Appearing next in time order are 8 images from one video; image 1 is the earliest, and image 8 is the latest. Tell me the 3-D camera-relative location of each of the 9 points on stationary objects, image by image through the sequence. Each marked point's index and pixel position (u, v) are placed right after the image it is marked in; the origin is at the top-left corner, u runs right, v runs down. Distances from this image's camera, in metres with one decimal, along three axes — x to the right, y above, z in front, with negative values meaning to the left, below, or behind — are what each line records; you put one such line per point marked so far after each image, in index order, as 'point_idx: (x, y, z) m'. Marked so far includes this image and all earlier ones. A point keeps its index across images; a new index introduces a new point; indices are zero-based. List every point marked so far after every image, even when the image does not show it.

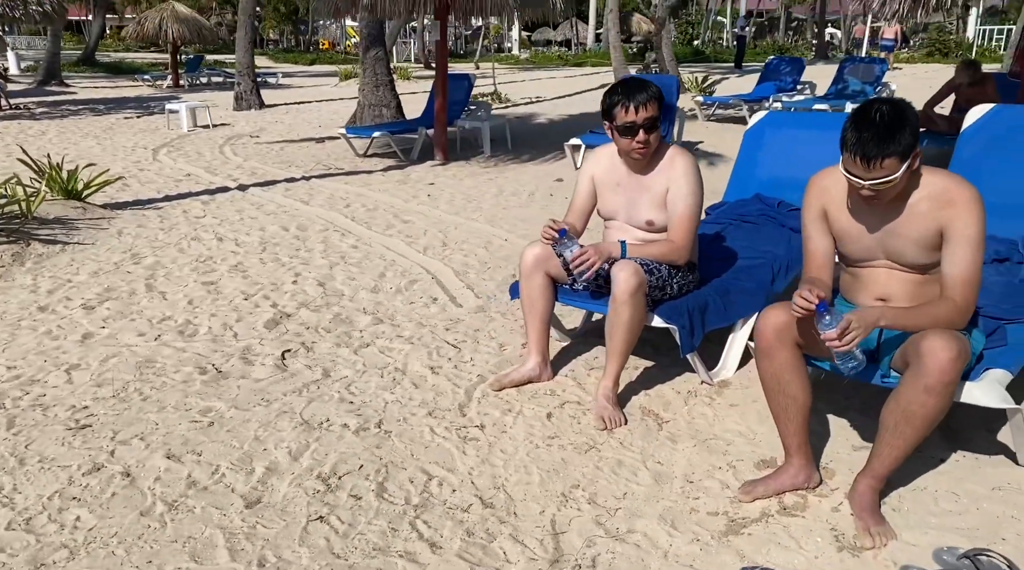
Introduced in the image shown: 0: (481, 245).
0: (-0.2, +0.3, +5.0) m
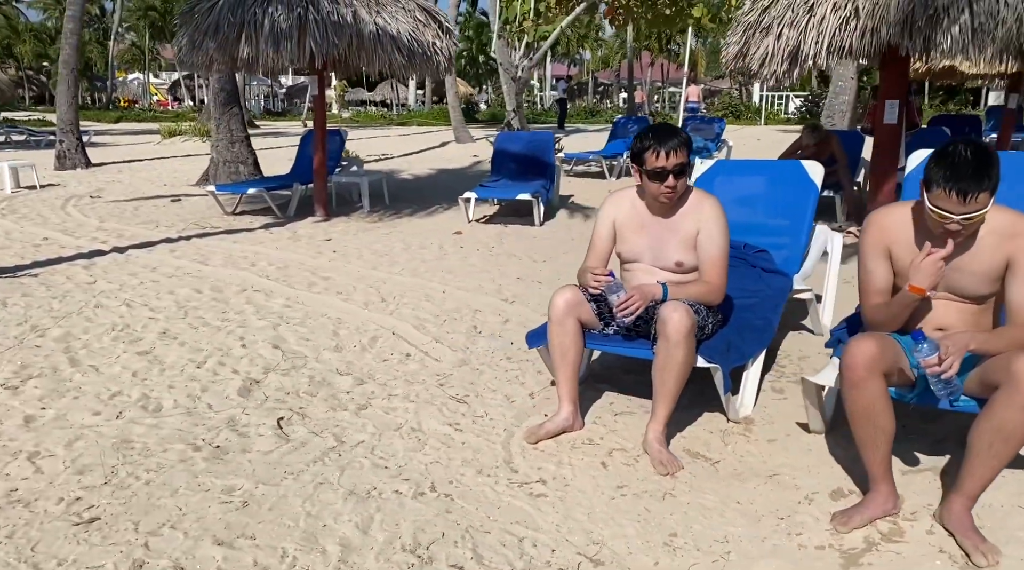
0: (-0.6, -0.1, +4.9) m
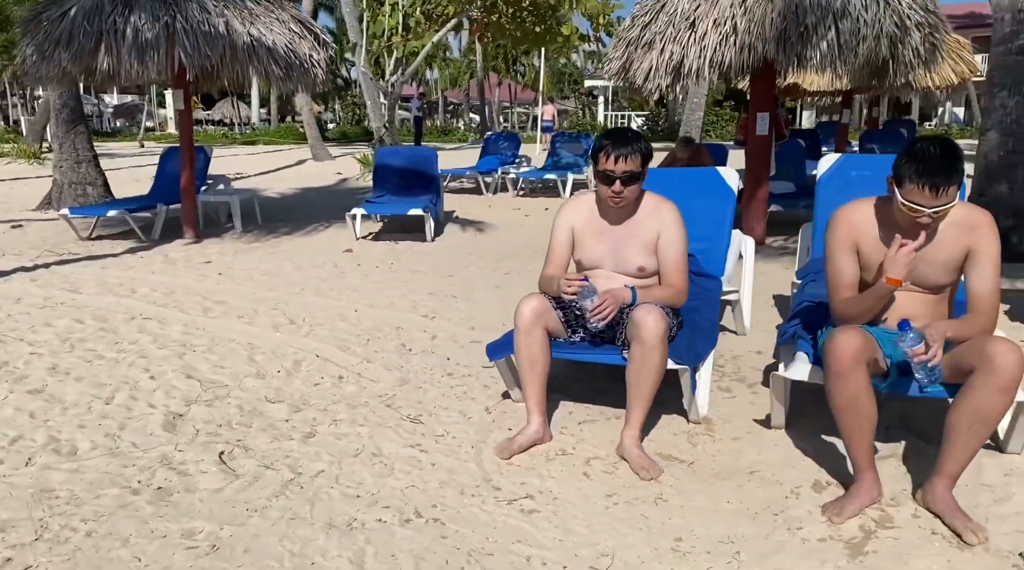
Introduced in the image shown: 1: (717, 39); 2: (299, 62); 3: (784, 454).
0: (-1.1, -0.2, +4.7) m
1: (+1.8, +2.1, +7.0) m
2: (-2.1, +2.2, +7.9) m
3: (+0.9, -0.5, +2.6) m
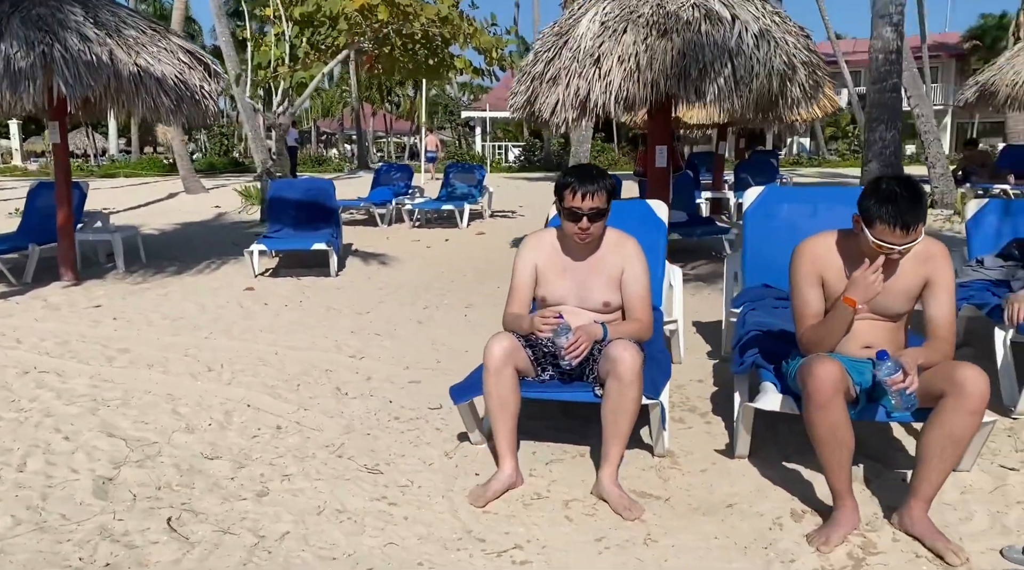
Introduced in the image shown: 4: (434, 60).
0: (-1.4, -0.4, +4.4) m
1: (+1.0, +1.9, +7.2) m
2: (-3.0, +1.8, +7.5) m
3: (+0.8, -0.7, +2.6) m
4: (-1.1, +3.2, +11.3) m
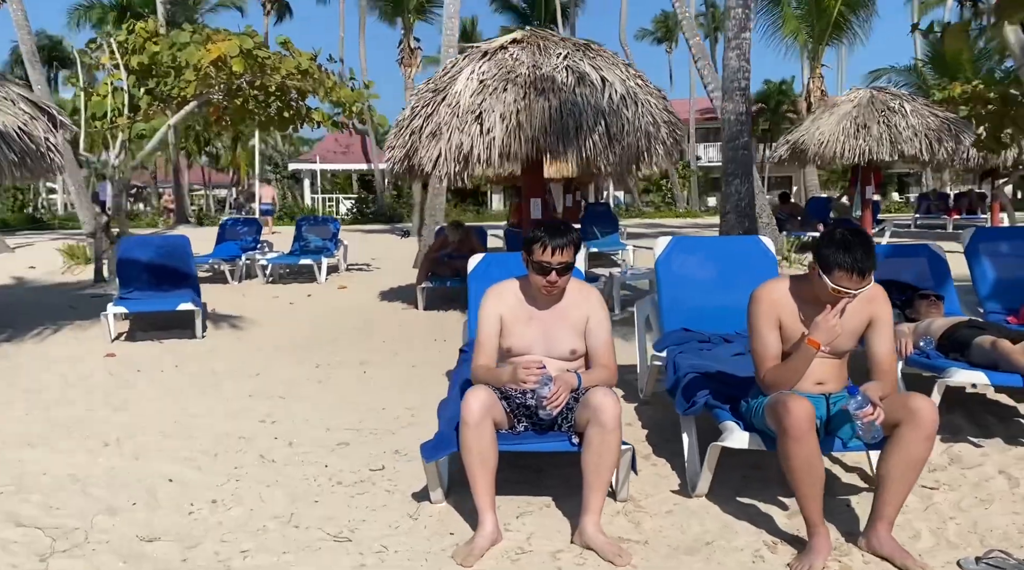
0: (-1.8, -0.8, +4.1) m
1: (-0.1, +1.4, +7.5) m
2: (-4.1, +1.2, +6.9) m
3: (+0.7, -0.8, +2.7) m
4: (-2.9, +2.4, +11.1) m
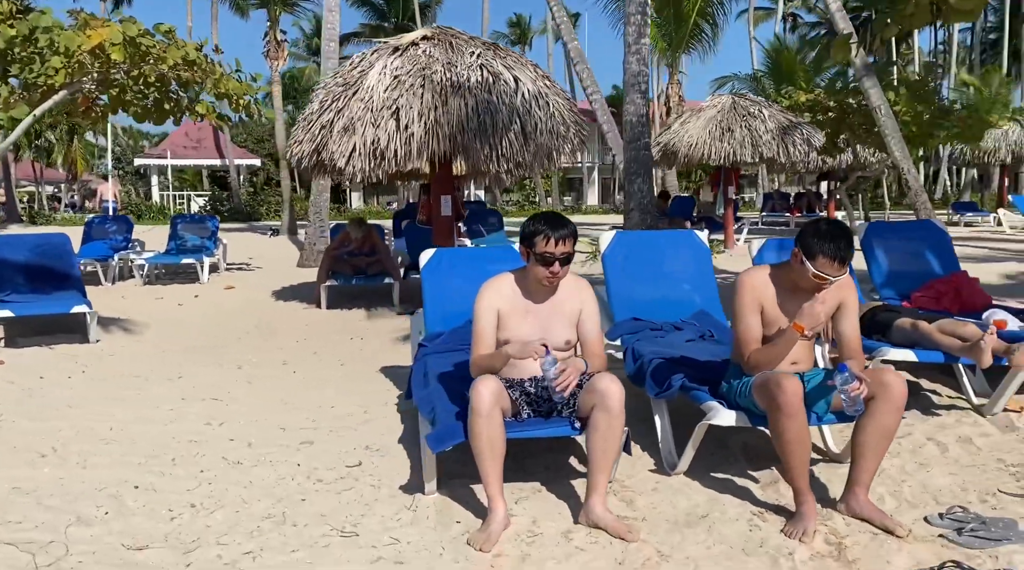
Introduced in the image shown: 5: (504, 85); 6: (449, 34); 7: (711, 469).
0: (-2.0, -0.7, +3.8) m
1: (-0.9, +1.4, +7.4) m
2: (-4.7, +1.2, +6.3) m
3: (+0.7, -0.8, +2.9) m
4: (-4.3, +2.4, +10.6) m
5: (-0.1, +2.0, +7.8) m
6: (-0.6, +2.5, +8.0) m
7: (+0.8, -0.7, +3.2) m
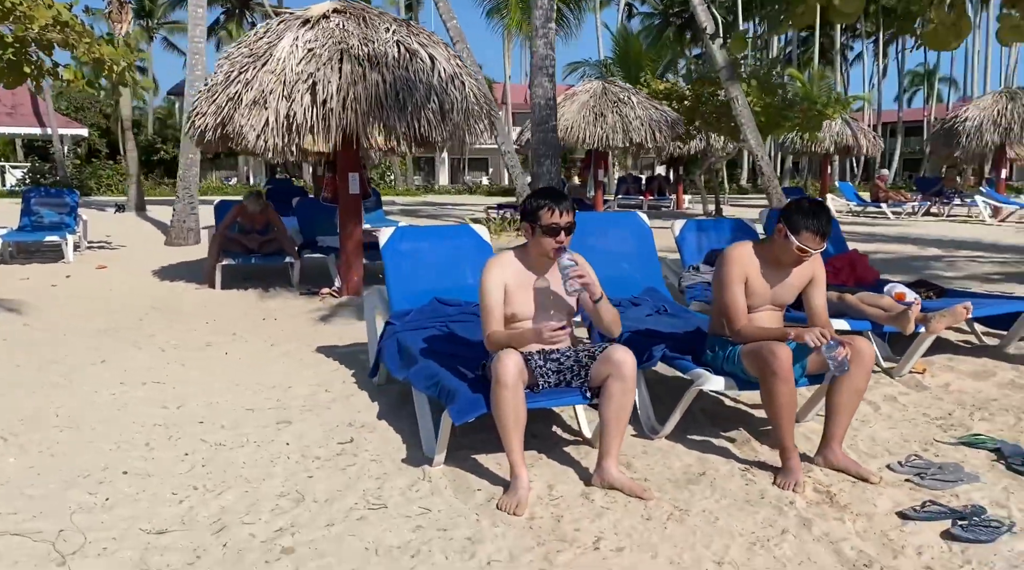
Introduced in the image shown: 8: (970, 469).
0: (-2.1, -0.7, +3.6) m
1: (-1.6, +1.6, +7.3) m
2: (-5.2, +1.3, +5.5) m
3: (+0.7, -0.7, +3.2) m
4: (-5.5, +2.6, +9.8) m
5: (-0.9, +2.2, +7.7) m
6: (-1.5, +2.7, +7.9) m
7: (+0.8, -0.6, +3.4) m
8: (+1.7, -0.7, +3.0) m
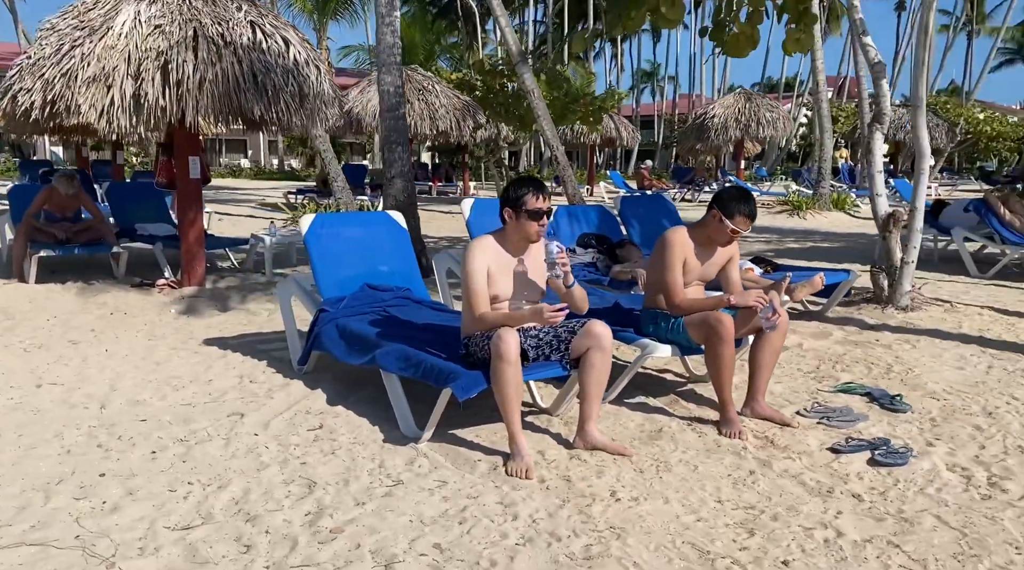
0: (-2.3, -0.6, +3.3) m
1: (-2.8, +1.7, +6.9) m
2: (-5.8, +1.3, +4.3) m
3: (+0.6, -0.6, +3.6) m
4: (-7.2, +2.7, +8.3) m
5: (-2.2, +2.3, +7.5) m
6: (-2.8, +2.8, +7.5) m
7: (+0.6, -0.5, +3.8) m
8: (+1.6, -0.6, +3.7) m
